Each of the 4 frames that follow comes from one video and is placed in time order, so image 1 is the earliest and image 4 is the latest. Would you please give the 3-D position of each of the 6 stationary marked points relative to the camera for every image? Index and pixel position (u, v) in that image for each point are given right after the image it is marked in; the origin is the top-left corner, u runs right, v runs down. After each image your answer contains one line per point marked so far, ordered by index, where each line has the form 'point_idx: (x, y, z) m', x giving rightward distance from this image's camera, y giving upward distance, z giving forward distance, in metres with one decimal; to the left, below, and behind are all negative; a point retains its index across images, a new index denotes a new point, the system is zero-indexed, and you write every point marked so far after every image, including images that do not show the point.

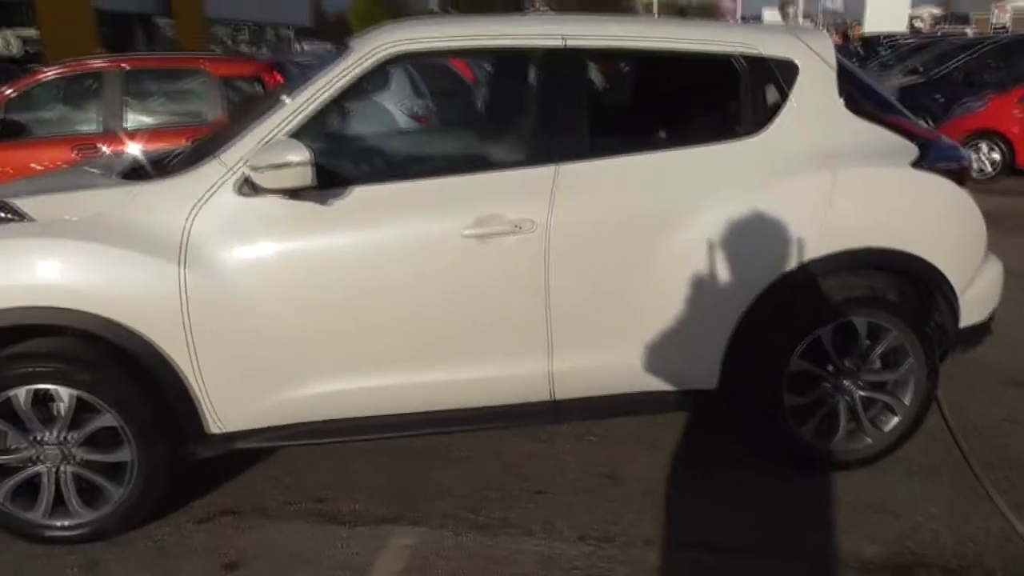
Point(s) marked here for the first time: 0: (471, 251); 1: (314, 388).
0: (-0.2, +0.2, +3.1) m
1: (-0.8, -0.4, +3.2) m
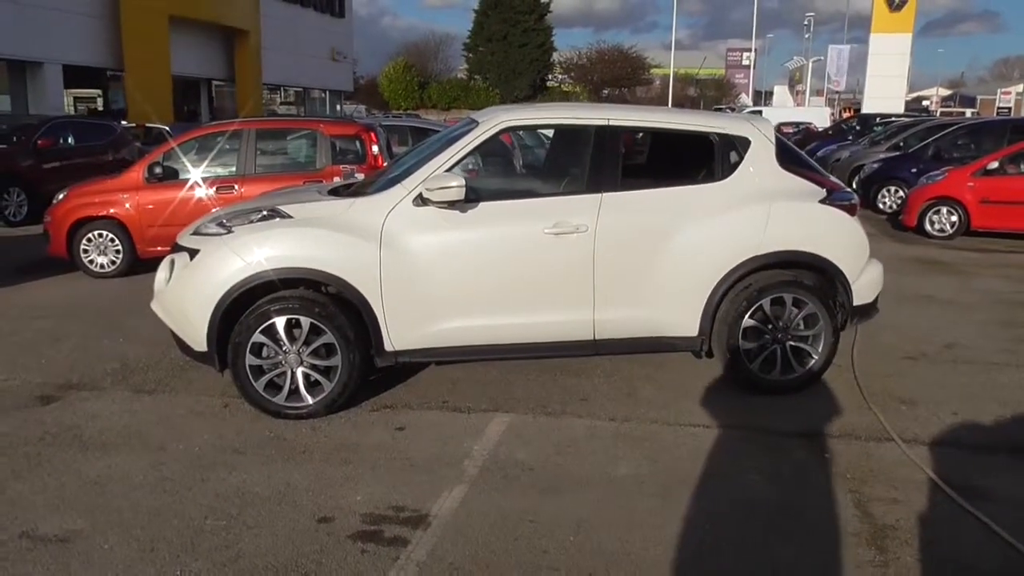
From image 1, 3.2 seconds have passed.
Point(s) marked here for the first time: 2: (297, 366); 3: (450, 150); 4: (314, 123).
0: (+0.2, +0.3, +5.2) m
1: (-0.4, -0.2, +5.3) m
2: (-1.4, -0.5, +5.2) m
3: (-0.4, +0.9, +5.3) m
4: (-2.5, +2.1, +10.2) m
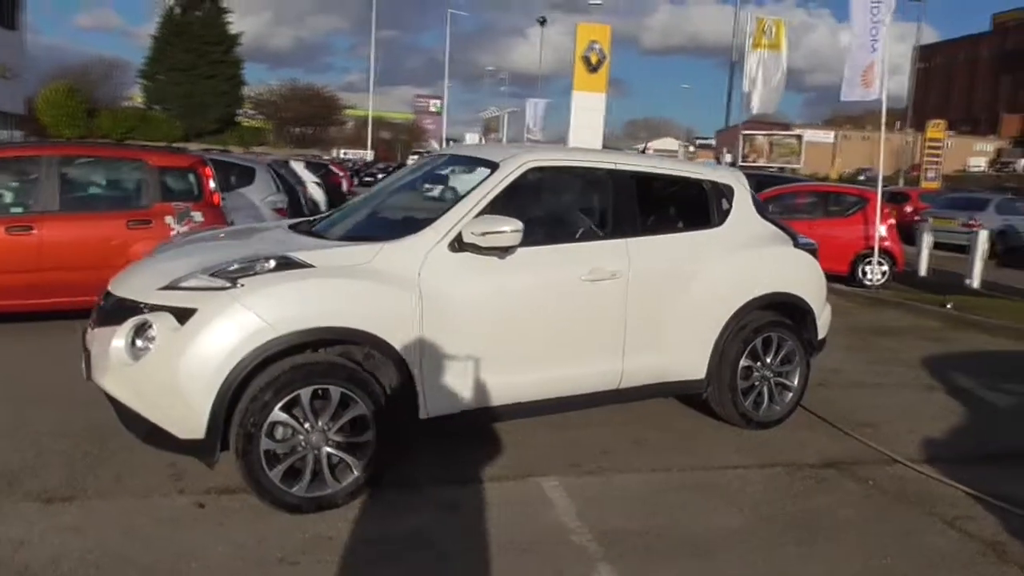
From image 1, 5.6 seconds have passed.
0: (+0.5, 0.0, +5.0) m
1: (-0.1, -0.6, +4.8) m
2: (-1.0, -0.9, +4.3) m
3: (-0.2, +0.6, +4.9) m
4: (-4.1, +1.4, +8.6) m
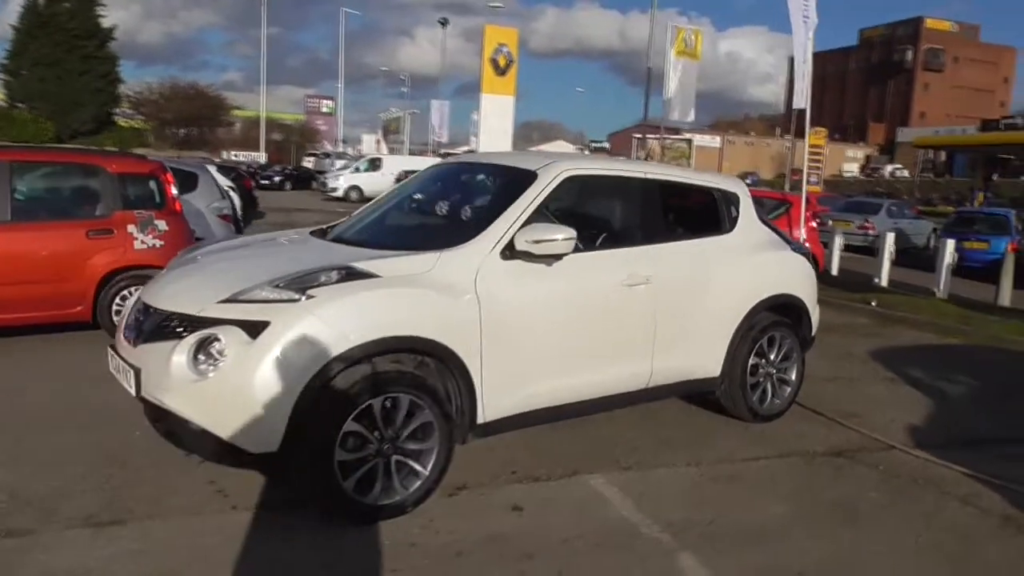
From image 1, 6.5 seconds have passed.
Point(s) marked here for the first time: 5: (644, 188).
0: (+0.7, 0.0, +5.2) m
1: (+0.2, -0.6, +4.9) m
2: (-0.7, -0.9, +4.3) m
3: (+0.1, +0.6, +5.0) m
4: (-4.3, +1.3, +8.1) m
5: (+0.9, +0.7, +5.6) m
